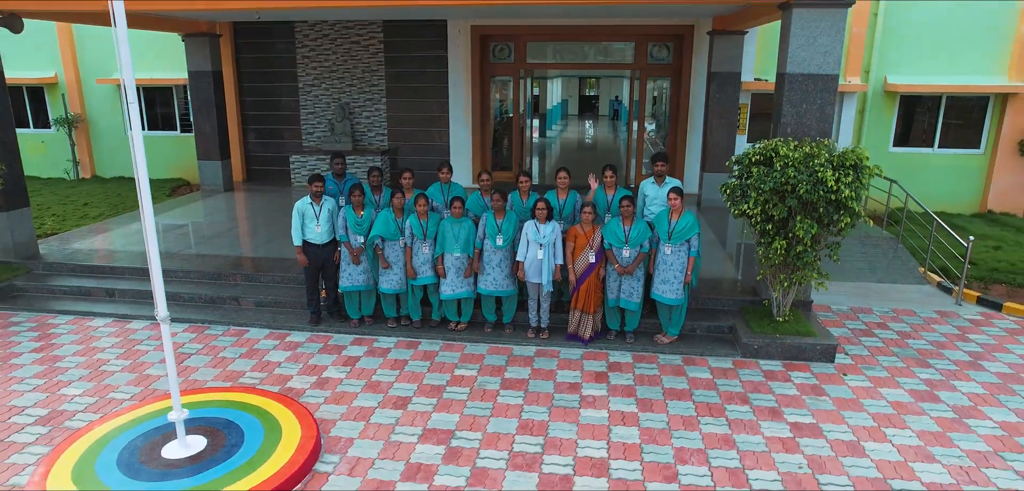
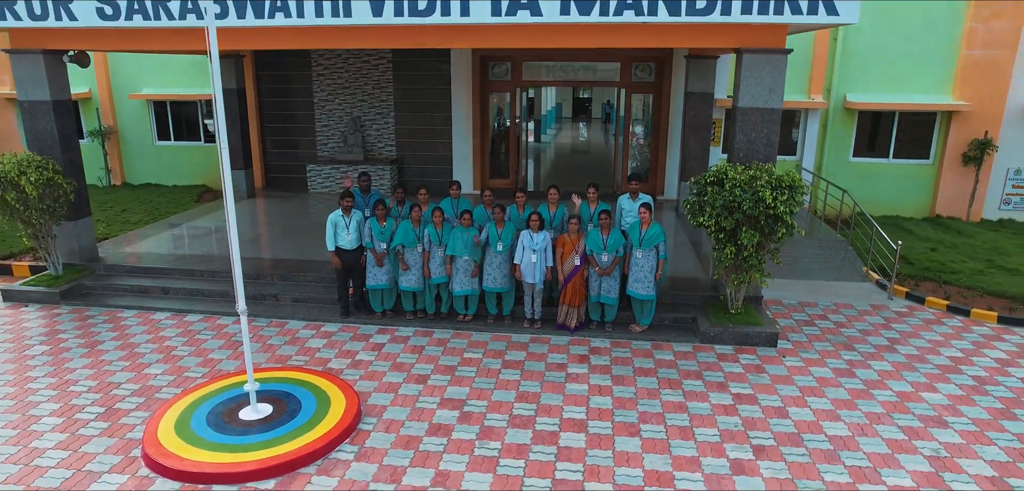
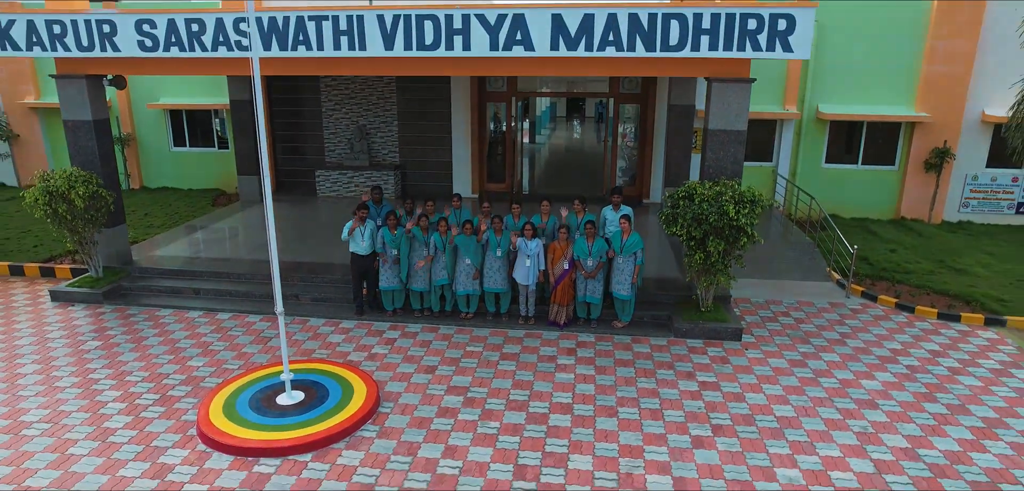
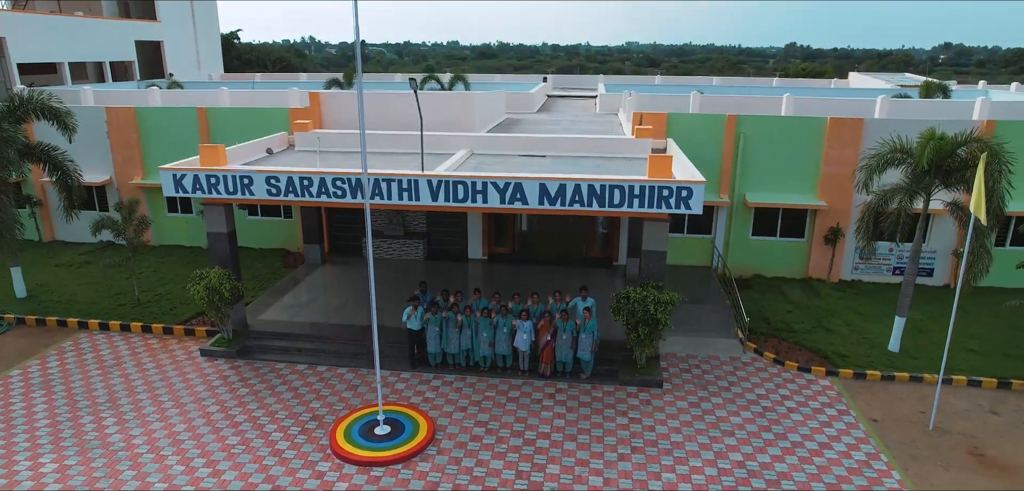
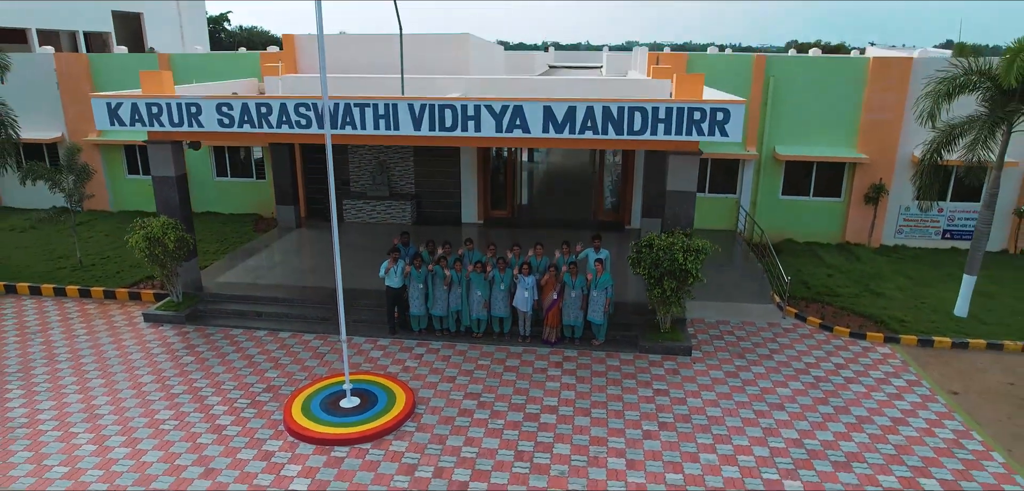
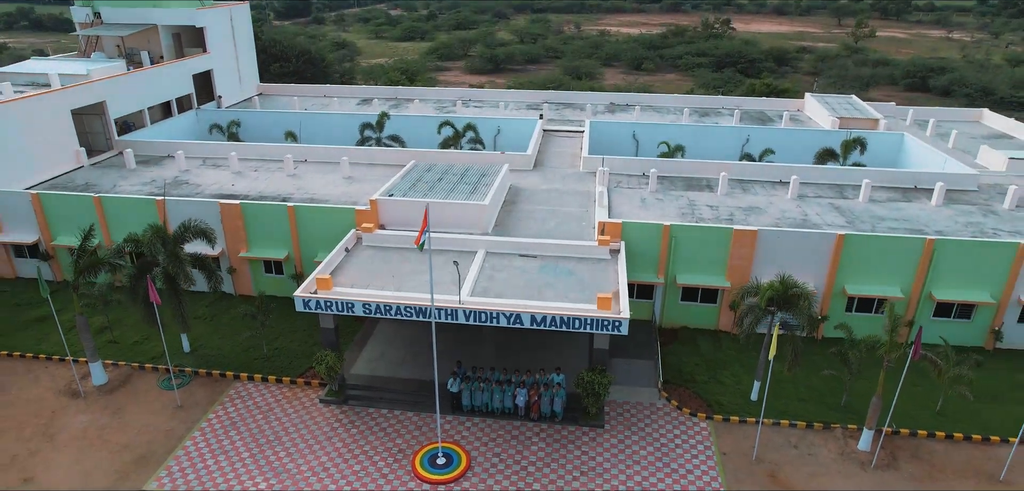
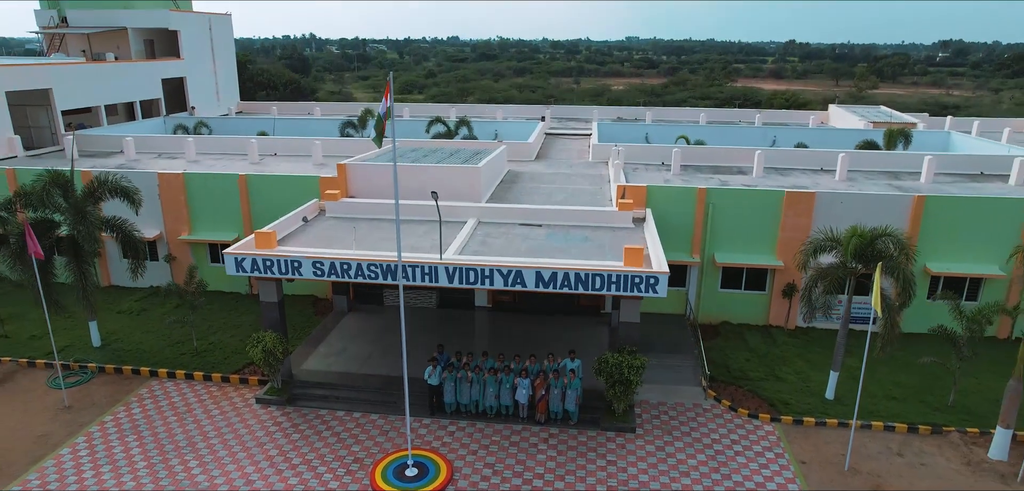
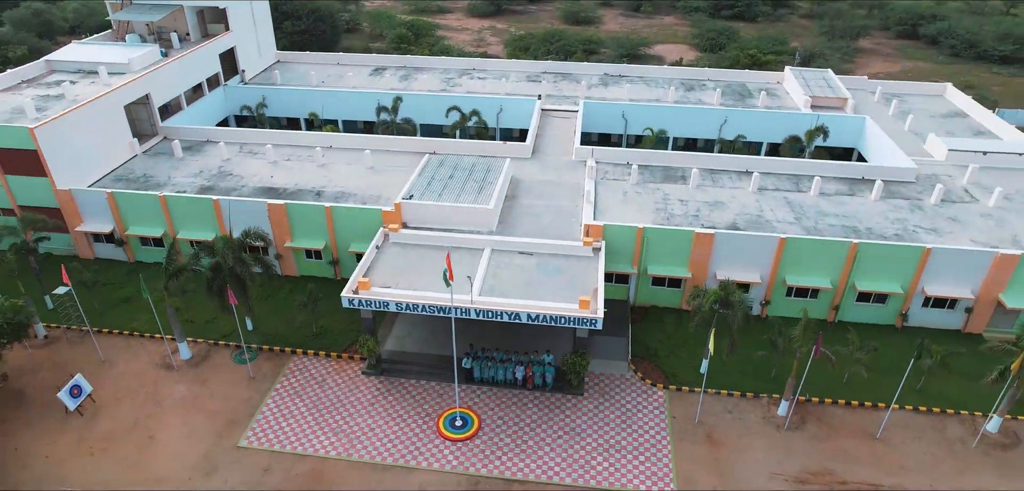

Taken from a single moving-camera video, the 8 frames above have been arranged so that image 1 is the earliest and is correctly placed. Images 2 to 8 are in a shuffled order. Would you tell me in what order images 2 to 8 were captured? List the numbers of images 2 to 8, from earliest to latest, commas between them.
2, 3, 5, 4, 7, 6, 8
